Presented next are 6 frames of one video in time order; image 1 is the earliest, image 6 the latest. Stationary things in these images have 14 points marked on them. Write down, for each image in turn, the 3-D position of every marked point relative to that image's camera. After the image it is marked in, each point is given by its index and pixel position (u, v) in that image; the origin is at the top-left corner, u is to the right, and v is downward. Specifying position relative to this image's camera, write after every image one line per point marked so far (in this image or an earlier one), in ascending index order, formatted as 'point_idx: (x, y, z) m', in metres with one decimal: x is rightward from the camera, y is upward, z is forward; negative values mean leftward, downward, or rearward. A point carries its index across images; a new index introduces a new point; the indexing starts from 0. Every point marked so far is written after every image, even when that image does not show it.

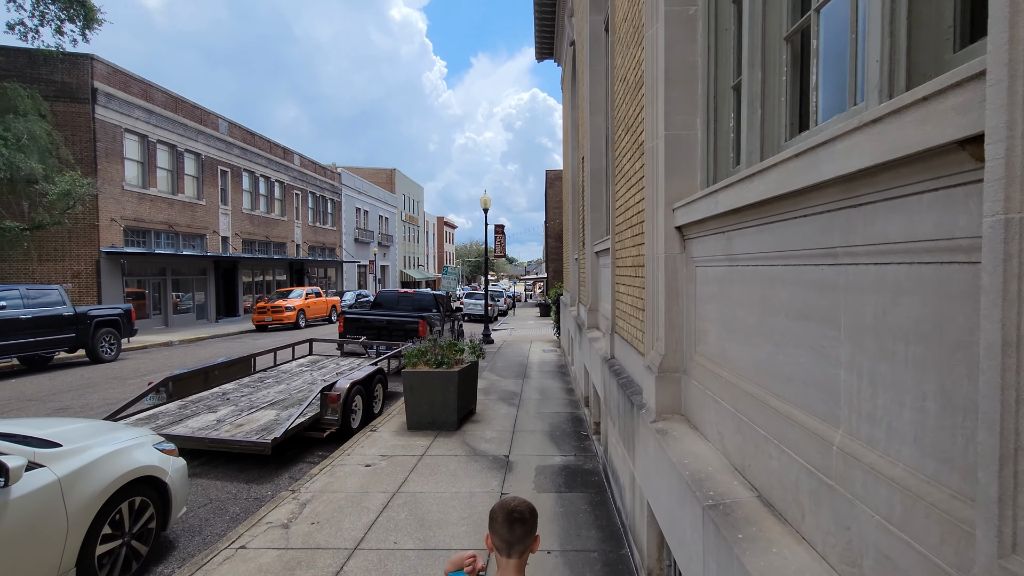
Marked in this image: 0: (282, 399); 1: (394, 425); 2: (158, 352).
0: (-2.8, -1.4, +6.6) m
1: (-1.5, -1.7, +6.8) m
2: (-9.7, -1.8, +14.7) m
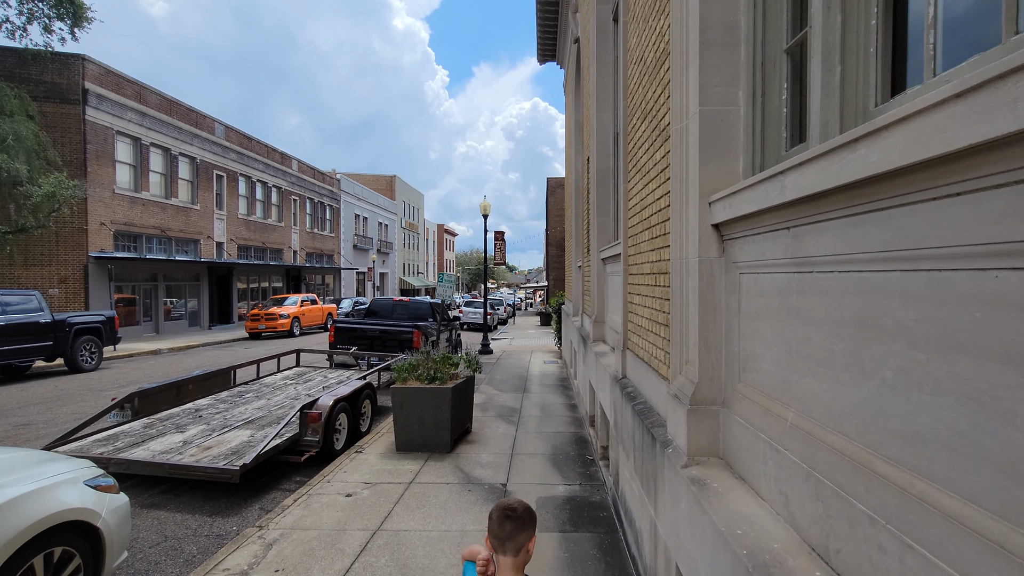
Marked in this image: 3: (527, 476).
0: (-2.9, -1.5, +6.1) m
1: (-1.5, -1.8, +6.2) m
2: (-9.7, -1.9, +14.1) m
3: (+0.1, -1.8, +5.2) m
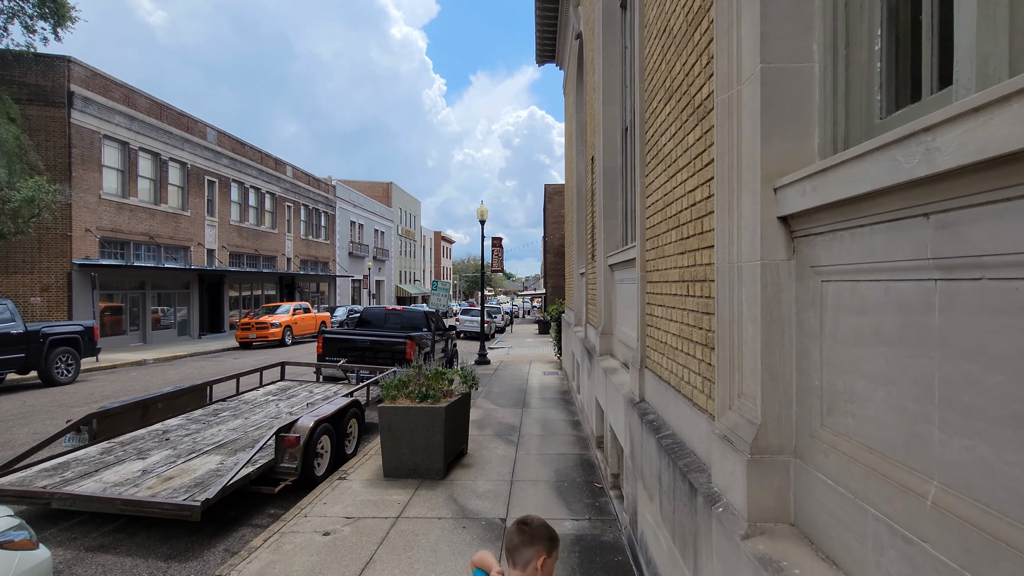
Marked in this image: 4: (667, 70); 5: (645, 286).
0: (-2.9, -1.6, +5.5) m
1: (-1.5, -1.9, +5.6) m
2: (-9.8, -2.2, +13.5) m
3: (+0.1, -1.9, +4.7) m
4: (+0.9, +1.2, +3.0) m
5: (+0.9, 0.0, +3.6) m
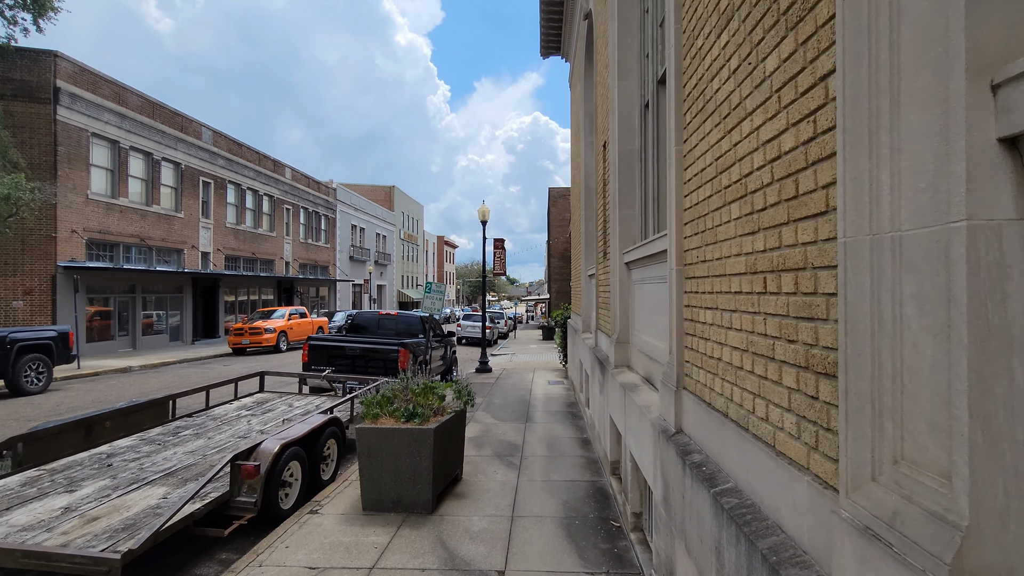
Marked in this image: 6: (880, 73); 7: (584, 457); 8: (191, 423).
0: (-2.9, -1.6, +4.7) m
1: (-1.5, -1.9, +4.8) m
2: (-9.7, -2.2, +12.7) m
3: (+0.1, -1.9, +3.9) m
4: (+0.9, +1.2, +2.2) m
5: (+0.9, 0.0, +2.8) m
6: (+0.8, +0.5, +1.2) m
7: (+0.8, -1.9, +6.2) m
8: (-3.6, -1.5, +6.1) m
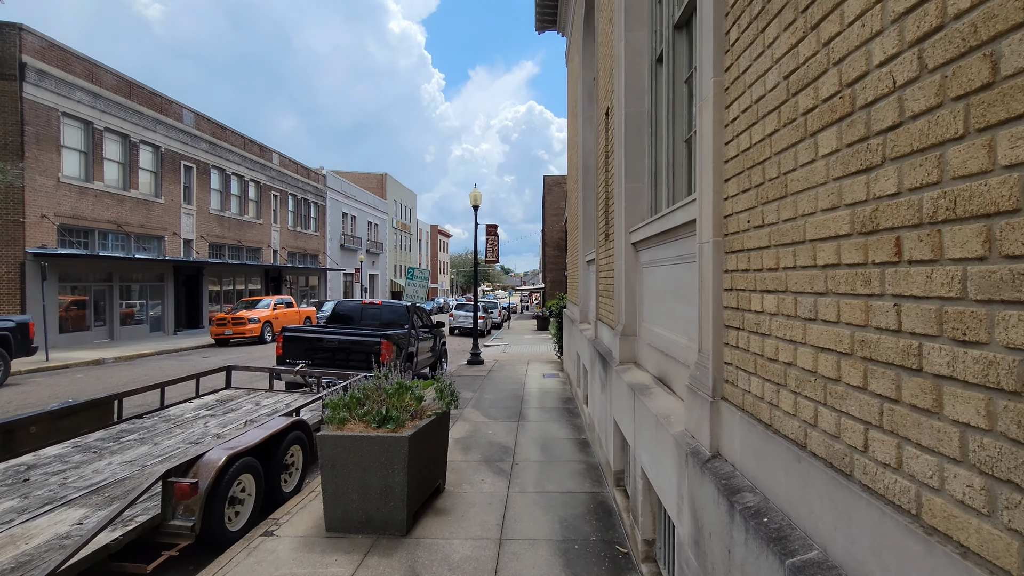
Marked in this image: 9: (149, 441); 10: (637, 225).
0: (-2.9, -1.4, +4.0) m
1: (-1.6, -1.8, +4.2) m
2: (-9.9, -1.9, +12.0) m
3: (+0.1, -1.8, +3.2) m
4: (+0.8, +1.3, +1.5) m
5: (+0.8, +0.1, +2.2) m
6: (+0.7, +0.5, +0.5) m
7: (+0.7, -1.8, +5.5) m
8: (-3.8, -1.4, +5.4) m
9: (-3.4, -1.4, +5.0) m
10: (+1.0, +0.5, +4.4) m
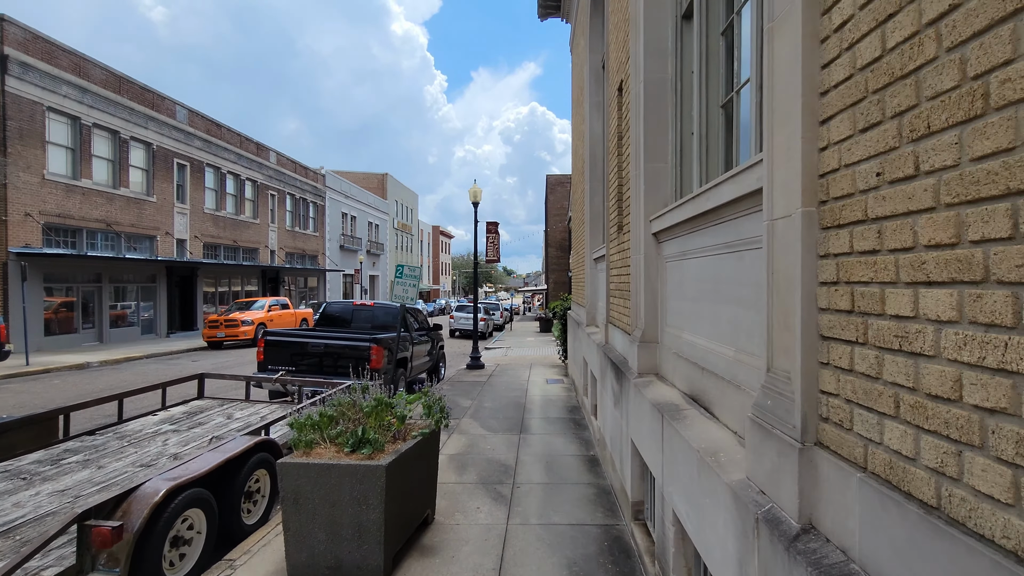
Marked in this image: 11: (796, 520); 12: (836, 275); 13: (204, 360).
0: (-3.0, -1.4, +3.3) m
1: (-1.6, -1.8, +3.5) m
2: (-9.8, -2.0, +11.3) m
3: (+0.1, -1.8, +2.5) m
4: (+0.8, +1.3, +0.8) m
5: (+0.8, +0.1, +1.5) m
6: (+0.7, +0.6, -0.2) m
7: (+0.7, -1.8, +4.9) m
8: (-3.7, -1.4, +4.7) m
9: (-3.4, -1.4, +4.3) m
10: (+1.0, +0.5, +3.7) m
11: (+0.8, -0.6, +1.5) m
12: (+0.8, 0.0, +1.3) m
13: (-9.1, -2.1, +15.8) m
